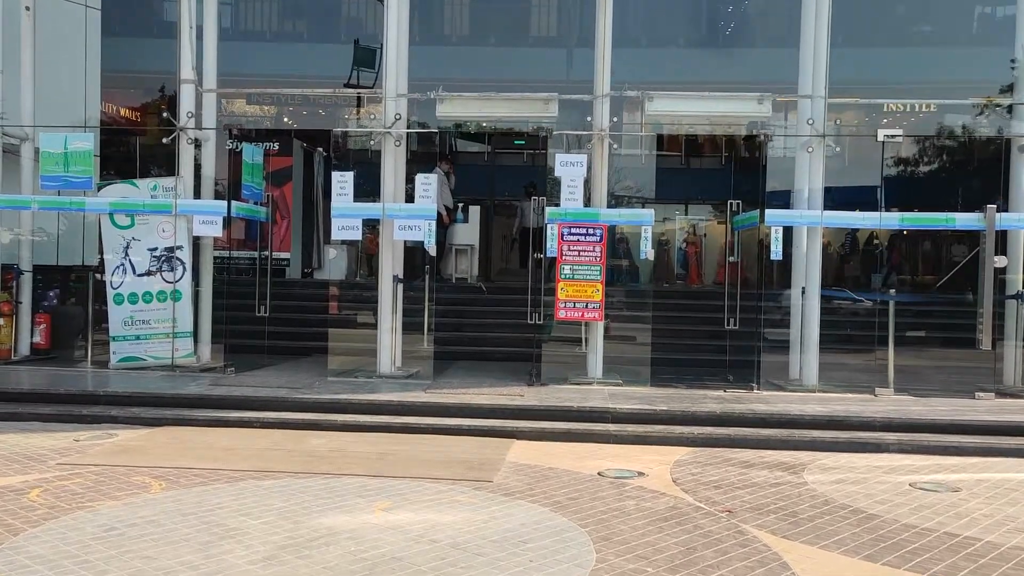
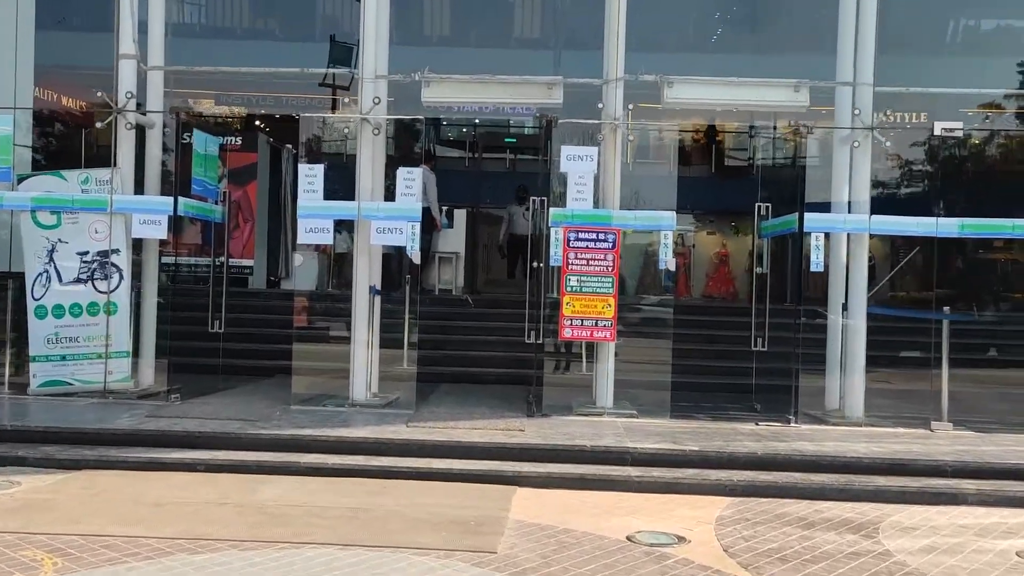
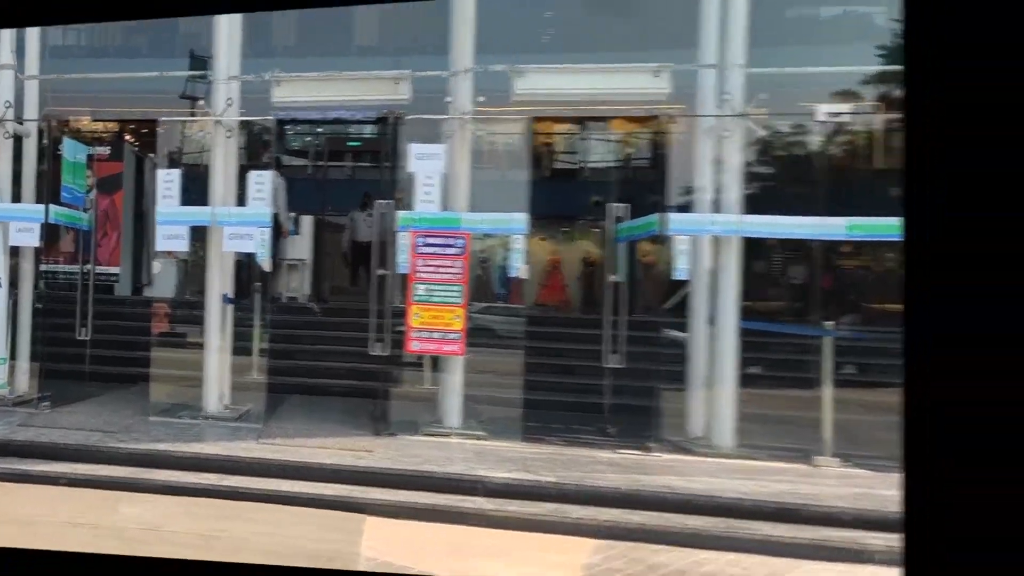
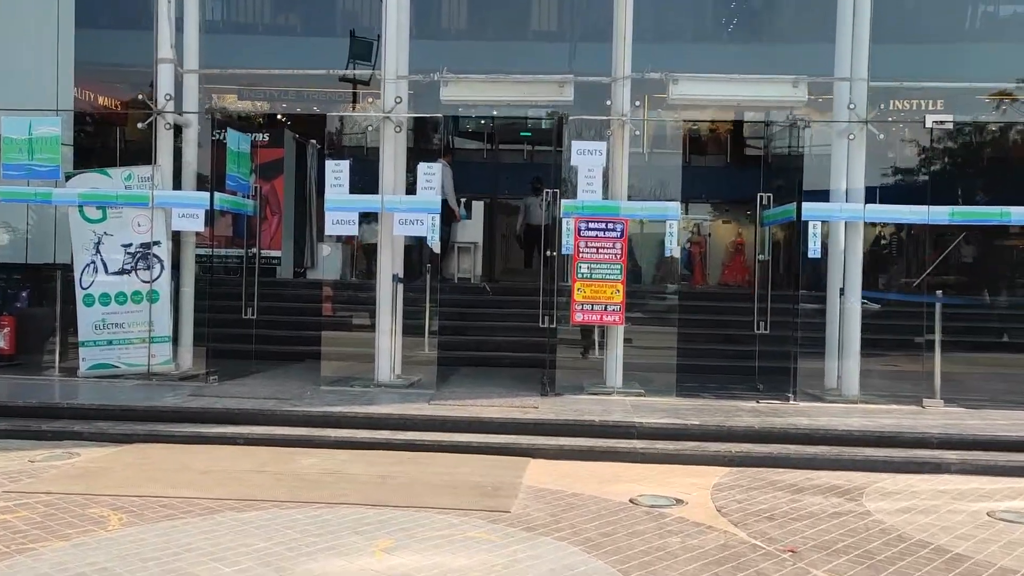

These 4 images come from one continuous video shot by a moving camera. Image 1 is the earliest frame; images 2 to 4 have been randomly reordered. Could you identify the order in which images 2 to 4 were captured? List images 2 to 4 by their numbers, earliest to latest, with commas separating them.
4, 2, 3
